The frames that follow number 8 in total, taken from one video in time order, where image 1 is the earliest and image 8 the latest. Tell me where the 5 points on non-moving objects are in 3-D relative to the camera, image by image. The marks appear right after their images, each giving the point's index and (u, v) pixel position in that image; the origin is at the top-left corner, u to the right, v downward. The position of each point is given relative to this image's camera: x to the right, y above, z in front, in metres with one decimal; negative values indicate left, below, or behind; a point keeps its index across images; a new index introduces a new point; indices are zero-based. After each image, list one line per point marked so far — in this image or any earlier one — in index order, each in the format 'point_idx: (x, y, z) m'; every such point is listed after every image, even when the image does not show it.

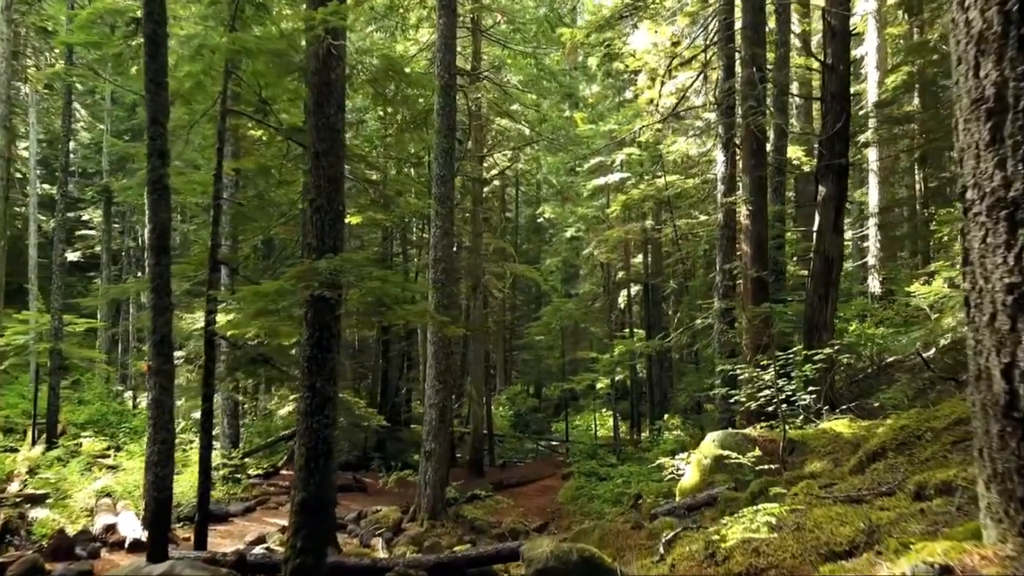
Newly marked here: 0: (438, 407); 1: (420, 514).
0: (-1.3, -2.0, +13.1) m
1: (-1.5, -3.8, +12.9) m
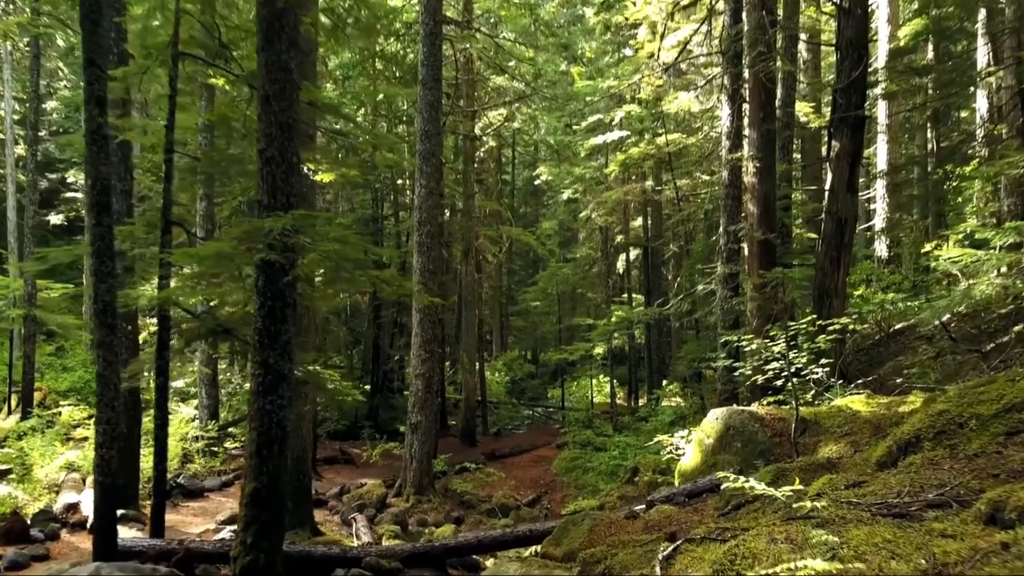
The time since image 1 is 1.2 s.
0: (-1.4, -1.4, +12.4) m
1: (-1.7, -3.2, +12.3) m
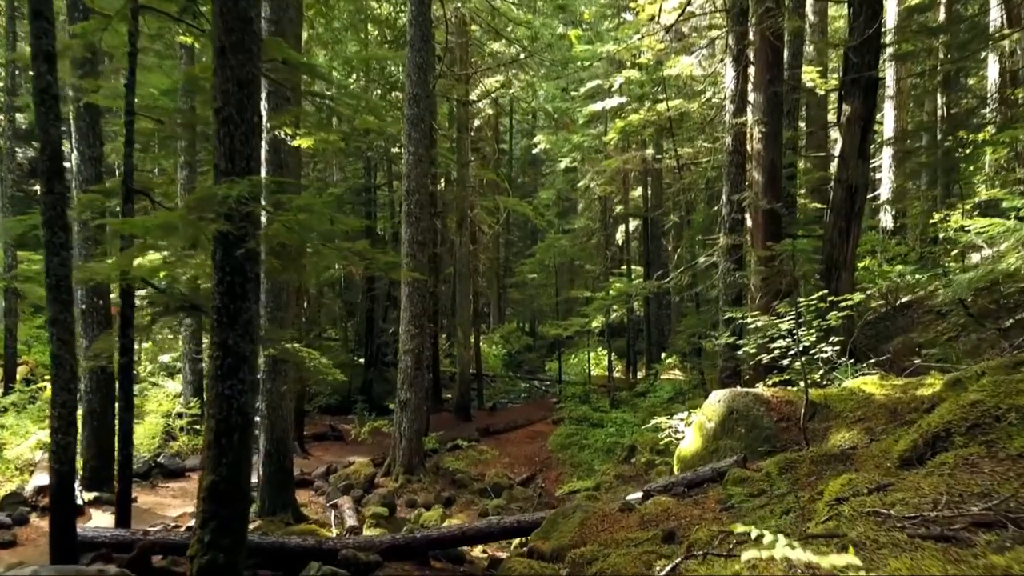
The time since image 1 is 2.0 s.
0: (-1.5, -1.0, +12.0) m
1: (-1.8, -2.8, +11.9) m
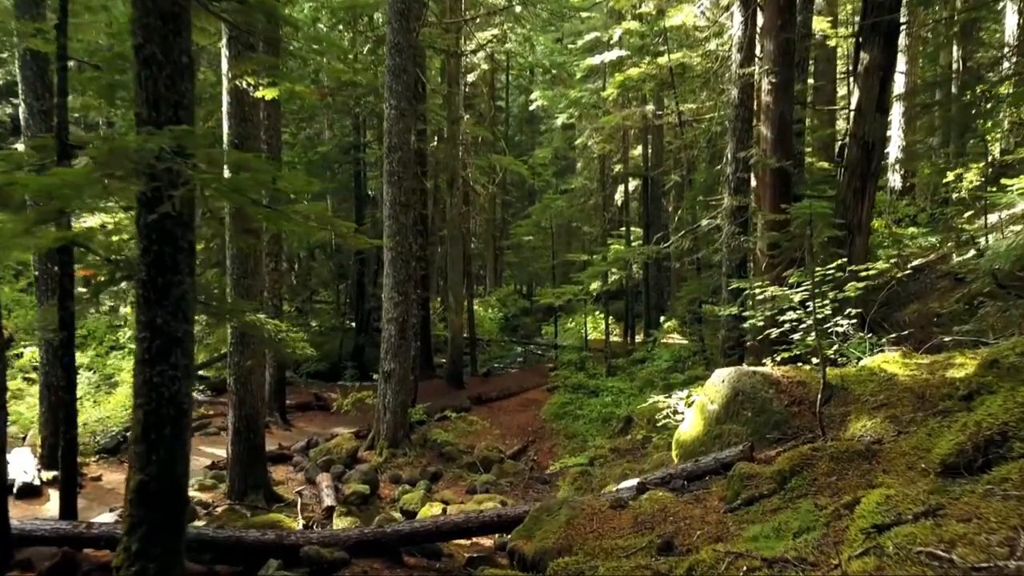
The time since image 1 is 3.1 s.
0: (-1.7, -0.5, +11.3) m
1: (-1.9, -2.3, +11.3) m
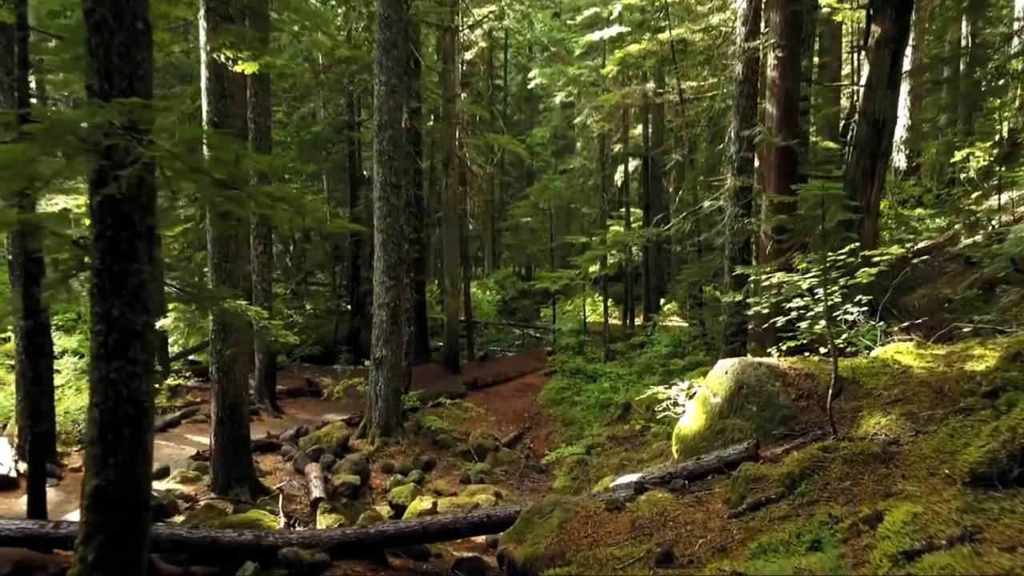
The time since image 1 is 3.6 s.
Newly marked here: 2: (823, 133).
0: (-1.7, -0.3, +11.0) m
1: (-2.0, -2.0, +11.0) m
2: (+5.9, +2.9, +14.6) m
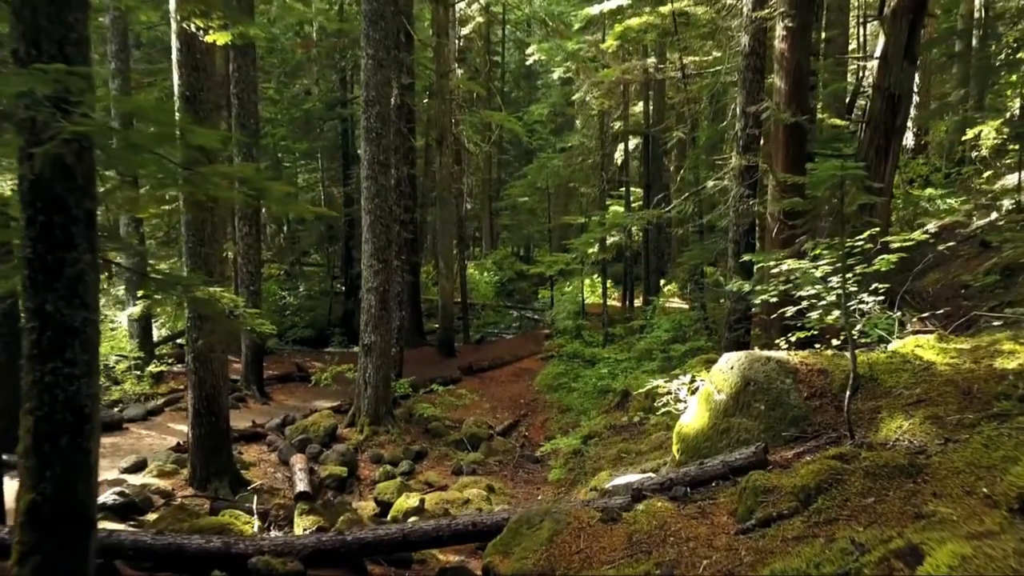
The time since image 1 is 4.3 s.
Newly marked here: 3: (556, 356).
0: (-1.8, 0.0, +10.5) m
1: (-2.1, -1.8, +10.7) m
2: (+5.8, +3.2, +14.1) m
3: (+0.9, -1.4, +15.4) m
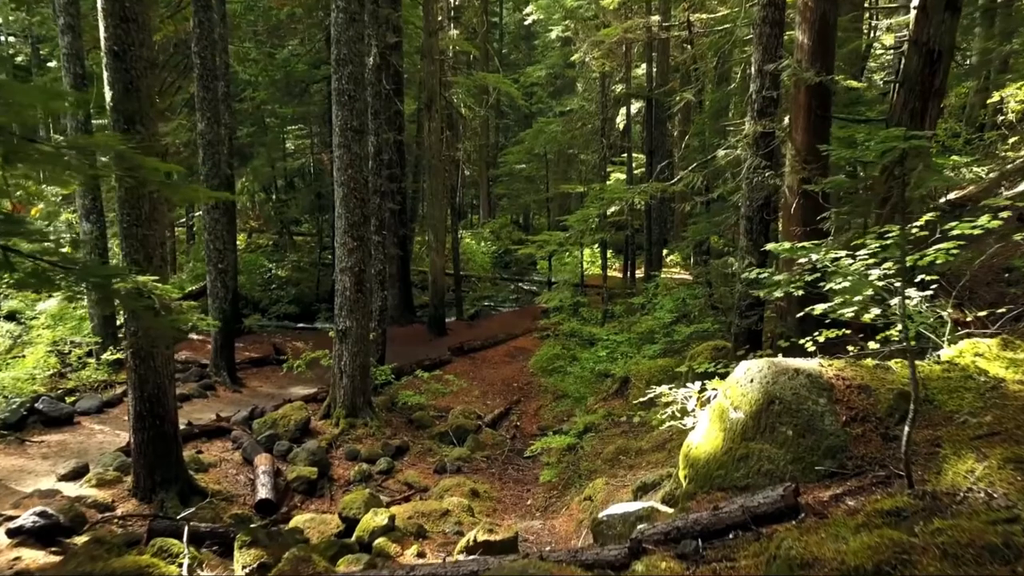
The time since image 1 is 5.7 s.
0: (-1.9, +0.2, +9.6) m
1: (-2.2, -1.5, +9.8) m
2: (+5.7, +3.7, +13.0) m
3: (+0.8, -0.9, +14.5) m
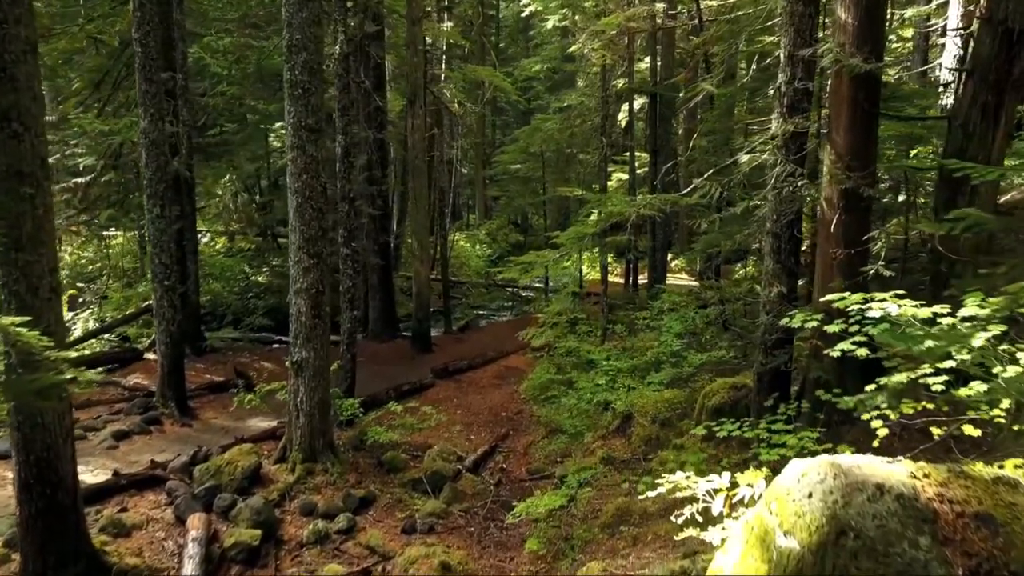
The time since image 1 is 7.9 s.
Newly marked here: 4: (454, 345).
0: (-2.1, 0.0, +8.3) m
1: (-2.4, -1.8, +8.5) m
2: (+5.5, +3.4, +11.7) m
3: (+0.6, -1.1, +13.2) m
4: (-1.1, -1.1, +15.3) m
